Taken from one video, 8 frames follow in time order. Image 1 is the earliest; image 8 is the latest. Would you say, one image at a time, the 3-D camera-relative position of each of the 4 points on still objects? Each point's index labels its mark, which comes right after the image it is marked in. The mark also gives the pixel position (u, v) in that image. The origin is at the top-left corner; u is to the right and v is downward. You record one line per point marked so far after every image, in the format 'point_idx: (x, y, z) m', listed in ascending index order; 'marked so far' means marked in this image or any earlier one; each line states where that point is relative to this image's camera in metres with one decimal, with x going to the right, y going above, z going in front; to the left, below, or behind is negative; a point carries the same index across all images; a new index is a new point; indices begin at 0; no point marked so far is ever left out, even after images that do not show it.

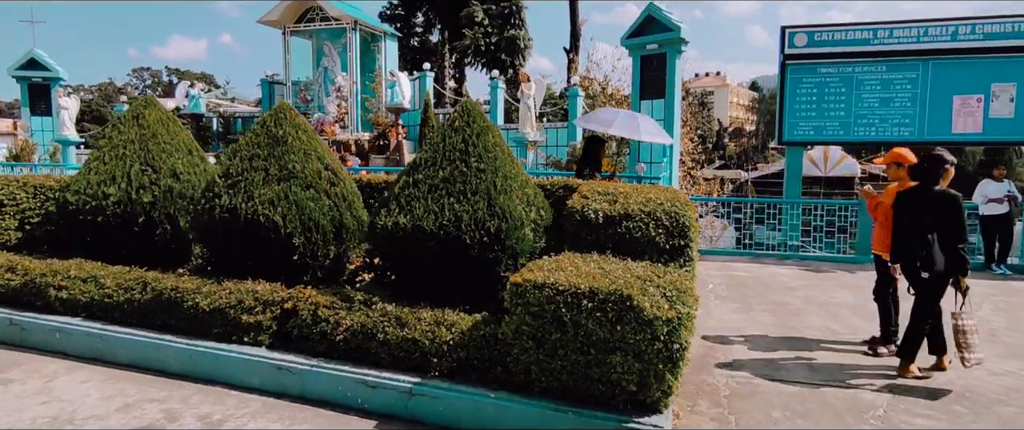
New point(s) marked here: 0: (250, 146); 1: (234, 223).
0: (-2.2, +0.6, +4.7) m
1: (-2.2, -0.1, +4.4) m
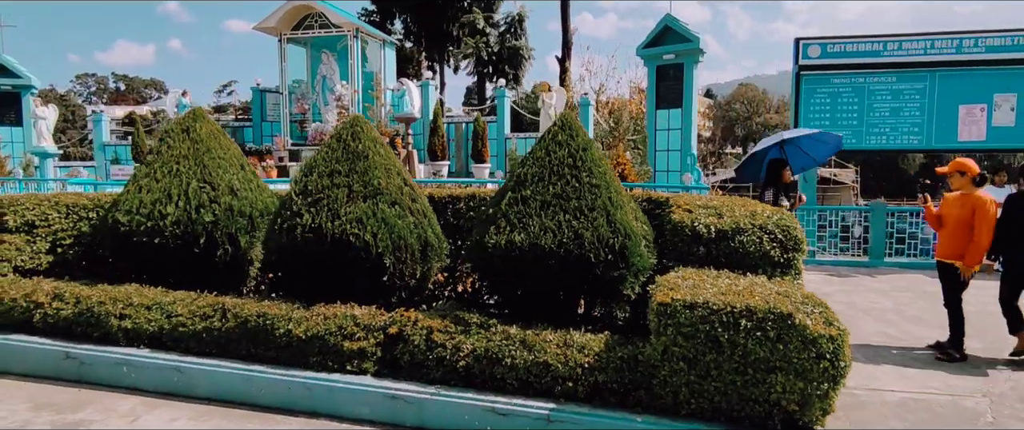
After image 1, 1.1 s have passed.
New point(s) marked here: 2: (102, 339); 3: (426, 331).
0: (-1.5, +0.4, +4.4) m
1: (-1.4, -0.2, +4.2) m
2: (-3.1, -0.9, +4.2) m
3: (-0.6, -0.8, +3.6) m
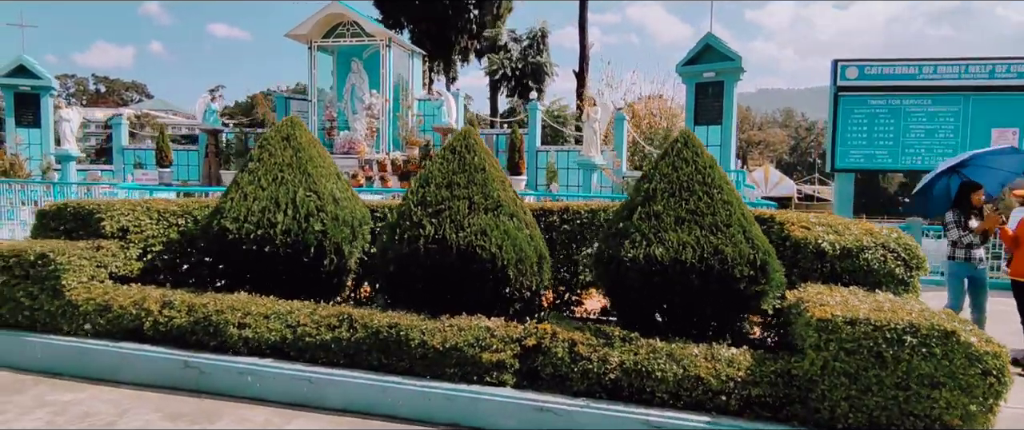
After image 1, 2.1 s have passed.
0: (-0.5, +0.3, +4.5) m
1: (-0.5, -0.3, +4.2) m
2: (-2.2, -1.0, +4.2) m
3: (+0.4, -0.9, +3.7) m
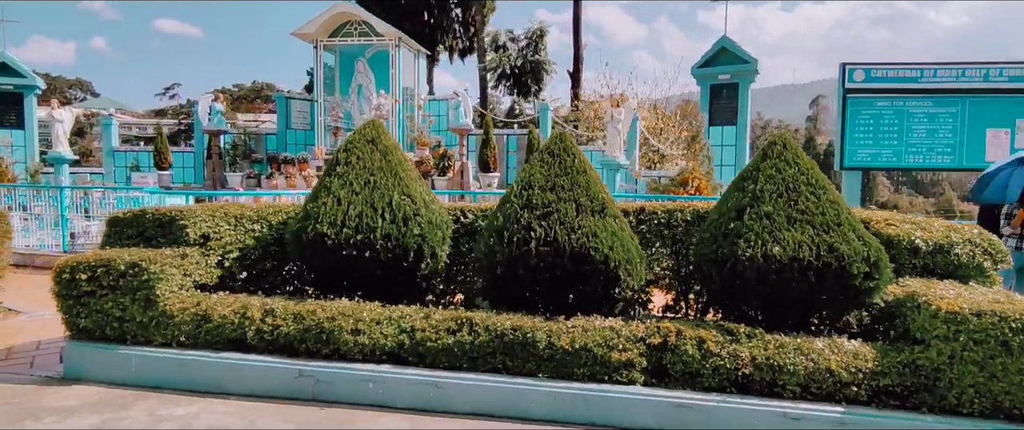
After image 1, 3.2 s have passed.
0: (+0.3, +0.3, +4.5) m
1: (+0.3, -0.3, +4.2) m
2: (-1.3, -1.0, +4.1) m
3: (+1.3, -0.9, +3.8) m
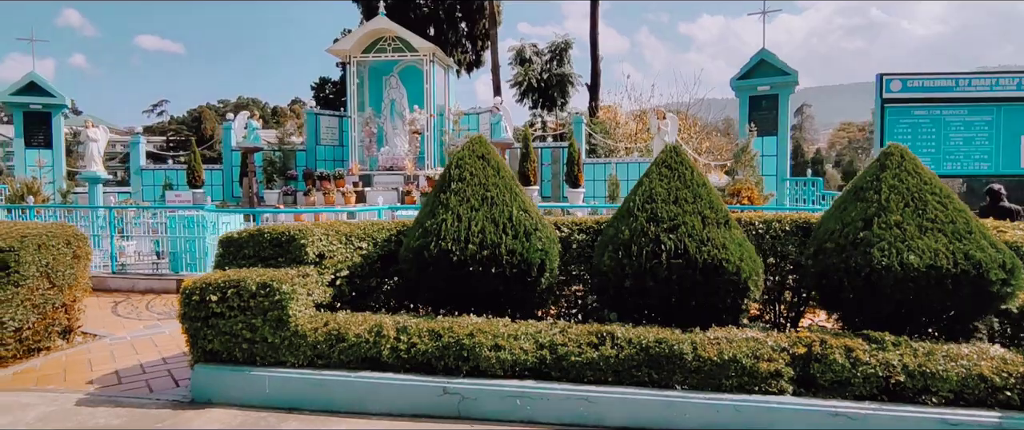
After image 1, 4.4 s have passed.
0: (+1.3, +0.2, +4.6) m
1: (+1.4, -0.4, +4.3) m
2: (-0.3, -1.2, +4.1) m
3: (+2.3, -0.9, +3.8) m
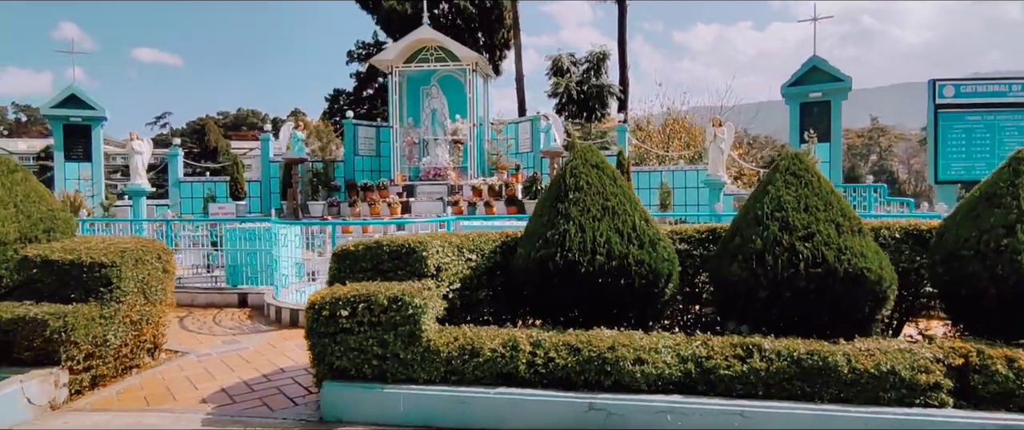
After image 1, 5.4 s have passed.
0: (+2.3, +0.1, +4.5) m
1: (+2.4, -0.5, +4.2) m
2: (+0.7, -1.2, +4.0) m
3: (+3.3, -1.0, +3.7) m
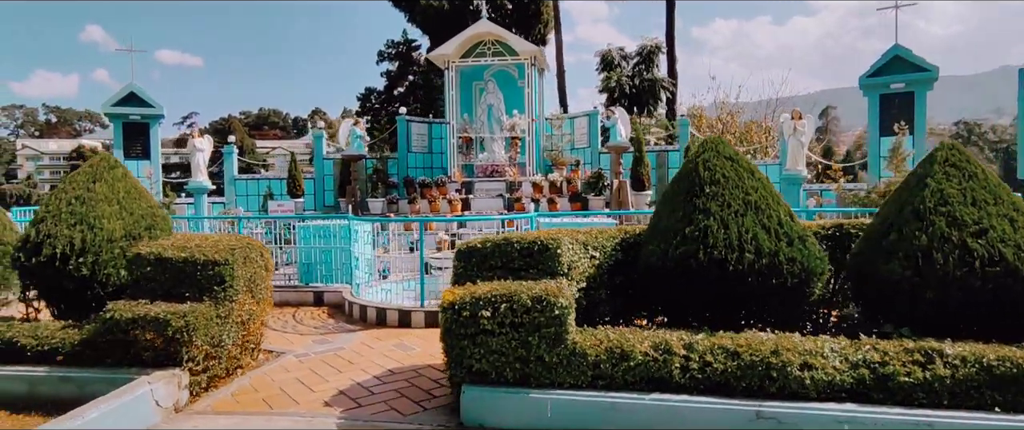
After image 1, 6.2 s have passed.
0: (+3.4, +0.2, +4.1) m
1: (+3.4, -0.4, +3.8) m
2: (+1.8, -1.2, +3.7) m
3: (+4.4, -0.9, +3.4) m
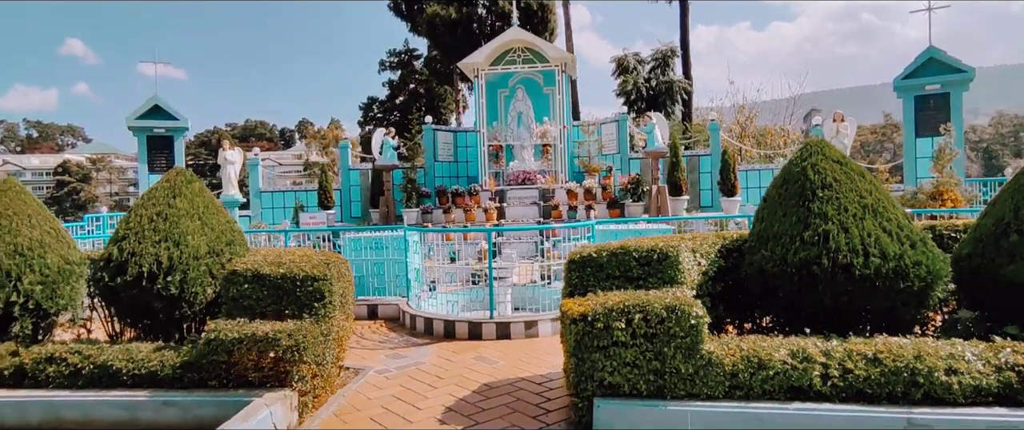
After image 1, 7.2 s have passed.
0: (+4.2, +0.2, +4.1) m
1: (+4.4, -0.4, +3.8) m
2: (+2.7, -1.2, +3.6) m
3: (+5.3, -0.9, +3.4) m
